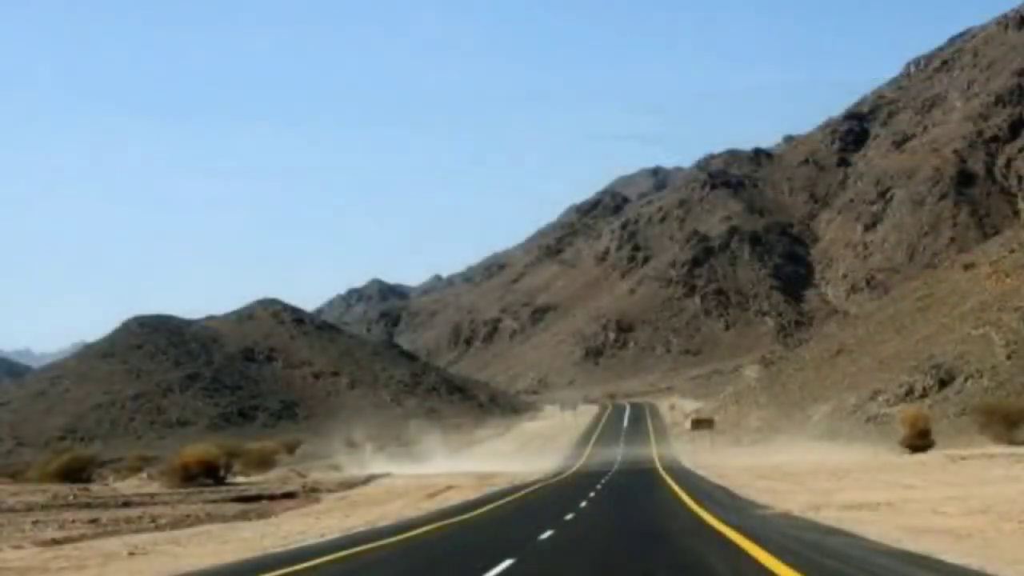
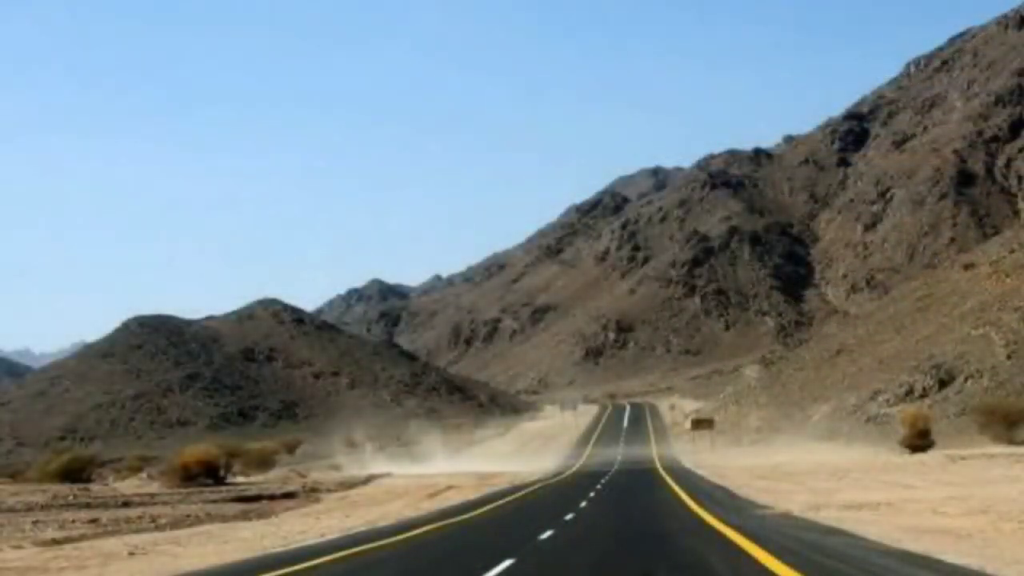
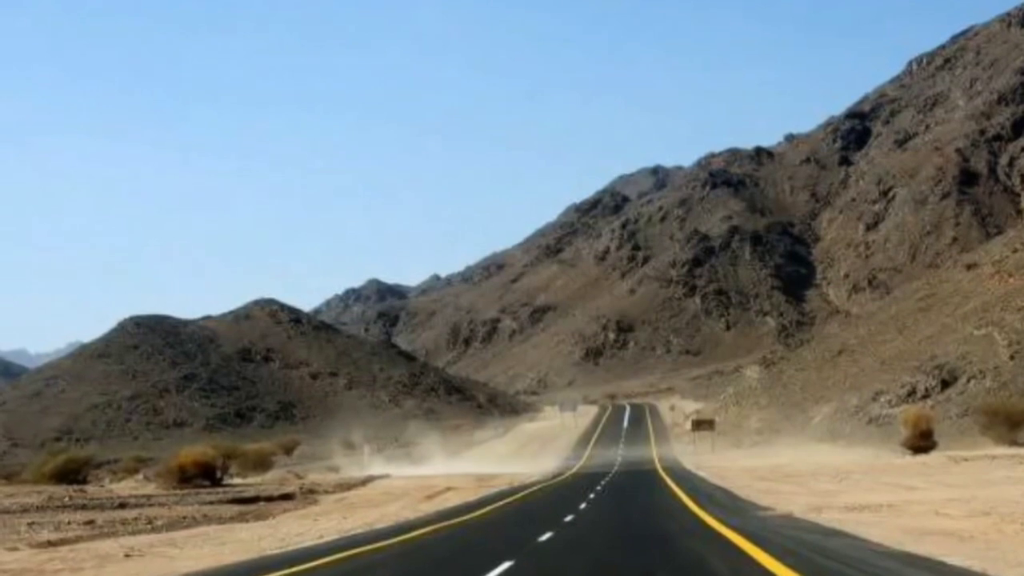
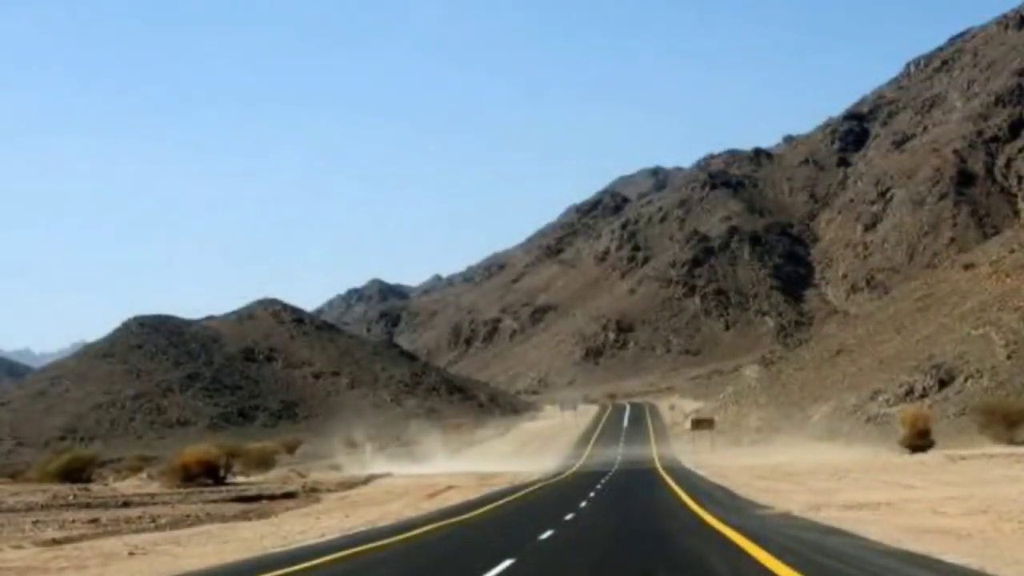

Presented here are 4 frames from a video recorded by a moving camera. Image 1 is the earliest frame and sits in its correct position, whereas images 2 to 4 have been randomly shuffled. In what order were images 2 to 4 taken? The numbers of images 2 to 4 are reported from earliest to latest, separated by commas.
2, 4, 3
